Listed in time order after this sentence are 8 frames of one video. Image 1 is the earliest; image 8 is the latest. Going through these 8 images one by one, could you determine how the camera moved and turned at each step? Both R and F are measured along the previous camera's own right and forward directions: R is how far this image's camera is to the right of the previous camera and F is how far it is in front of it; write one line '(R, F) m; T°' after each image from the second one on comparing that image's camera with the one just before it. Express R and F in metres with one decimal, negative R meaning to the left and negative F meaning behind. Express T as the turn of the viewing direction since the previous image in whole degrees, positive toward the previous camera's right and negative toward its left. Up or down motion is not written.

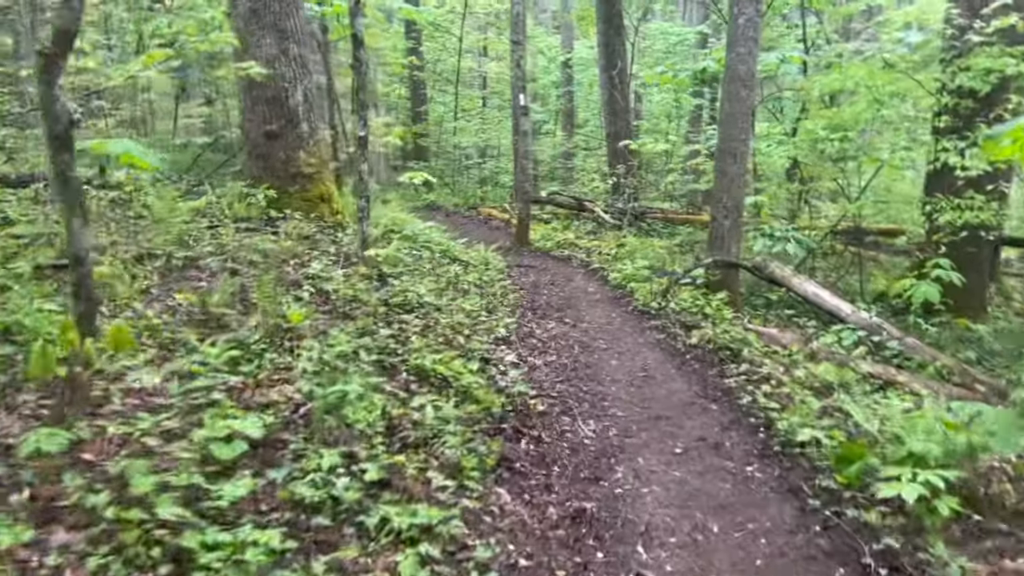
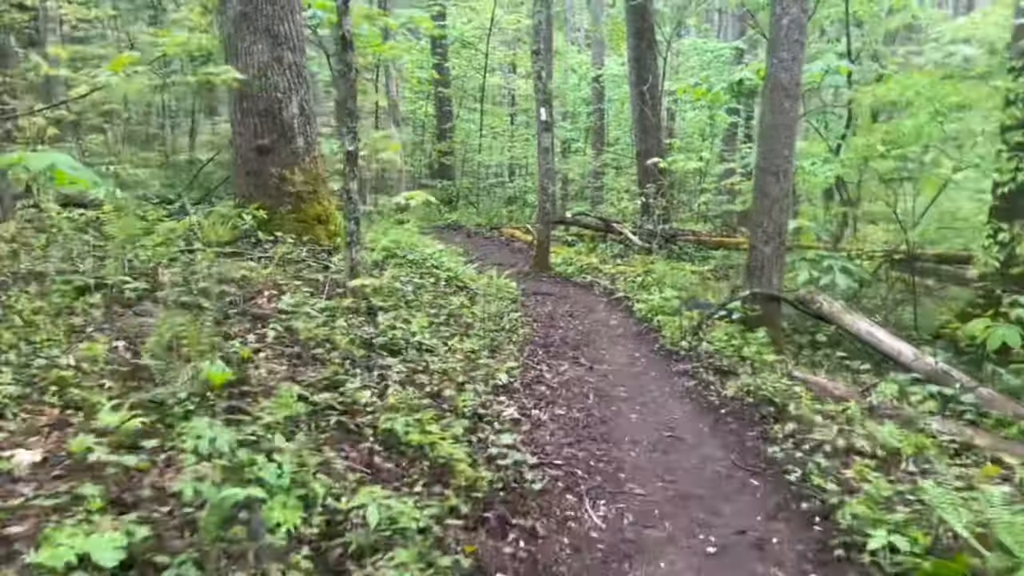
(+0.2, +1.0) m; -2°
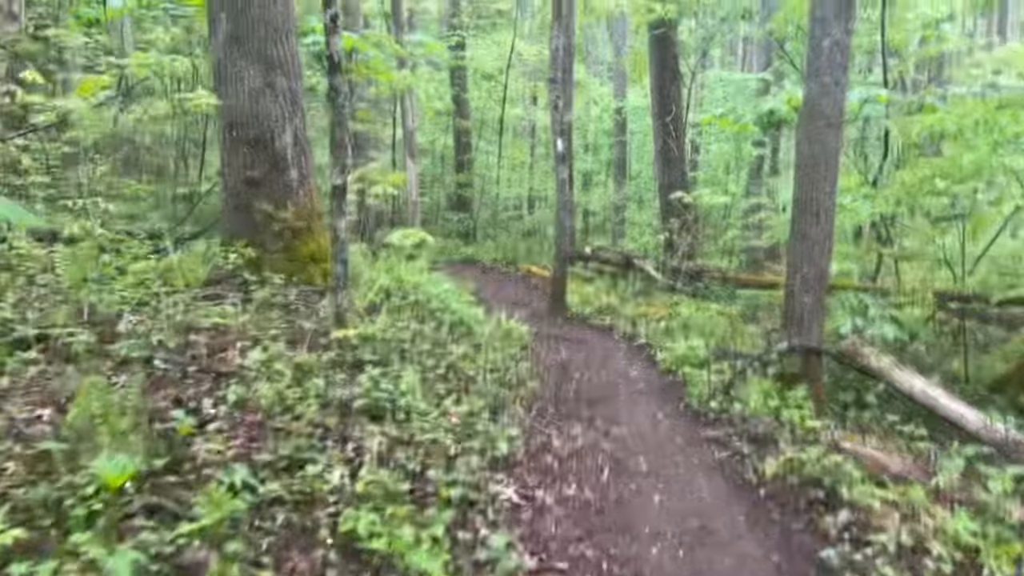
(+0.1, +0.8) m; -2°
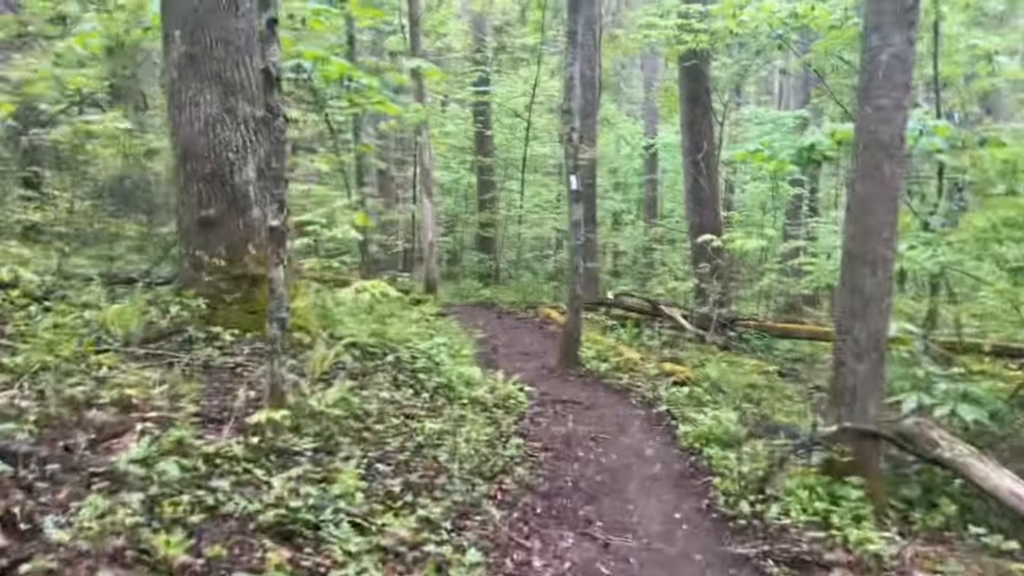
(+0.3, +1.3) m; -2°
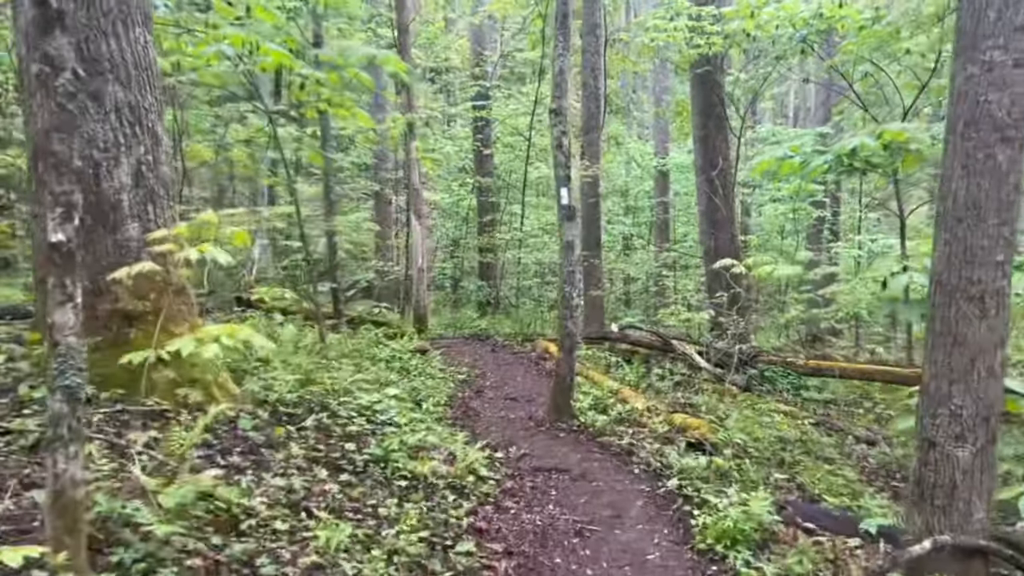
(+0.4, +1.8) m; -1°
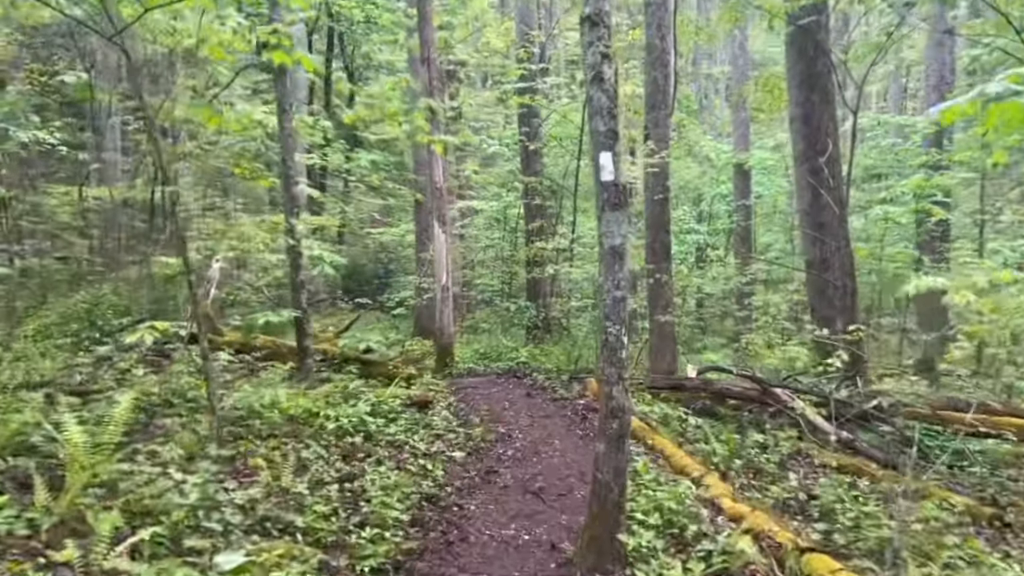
(+0.4, +3.9) m; -5°
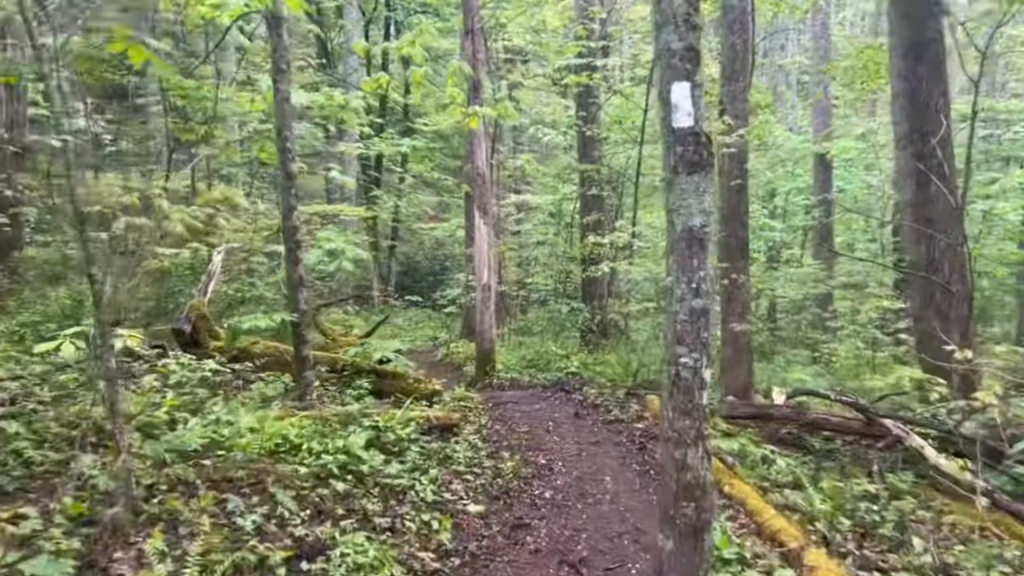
(+0.2, +1.8) m; -4°
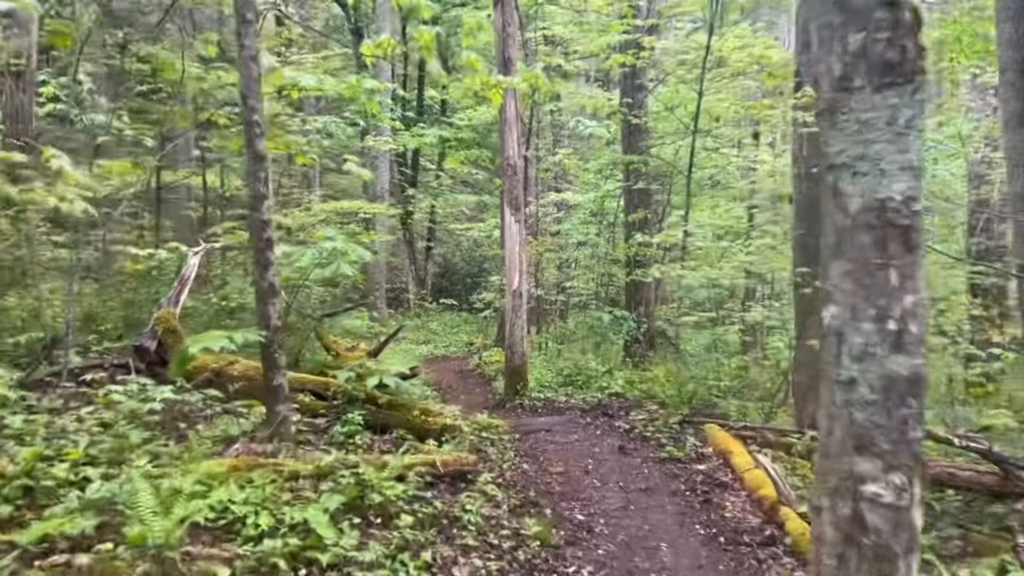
(+0.1, +1.7) m; -3°
